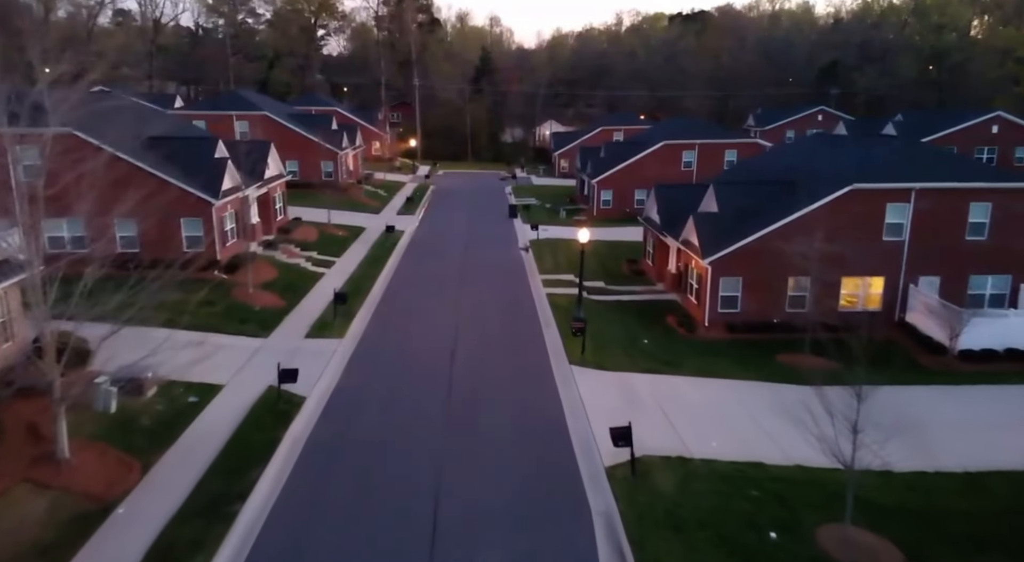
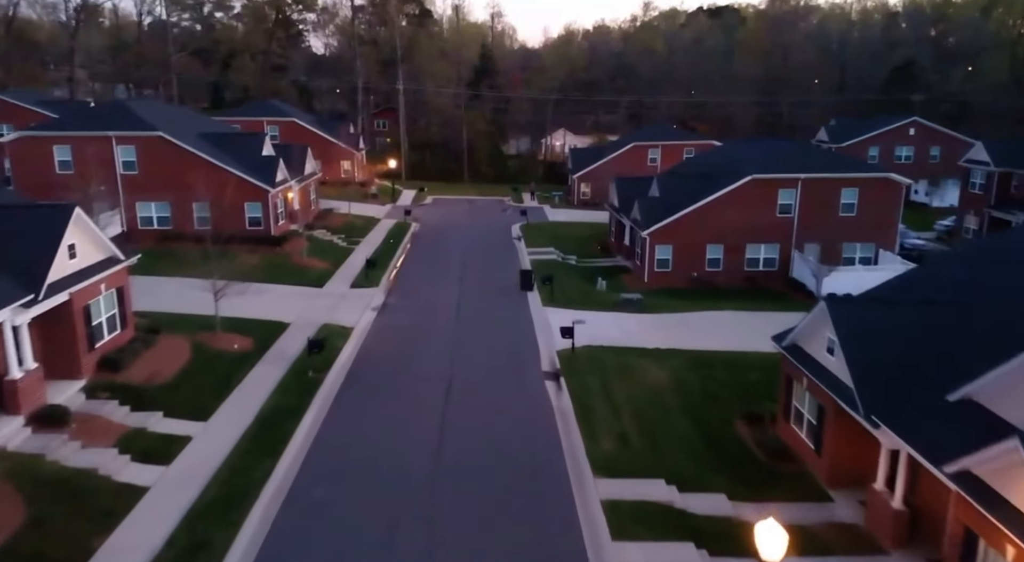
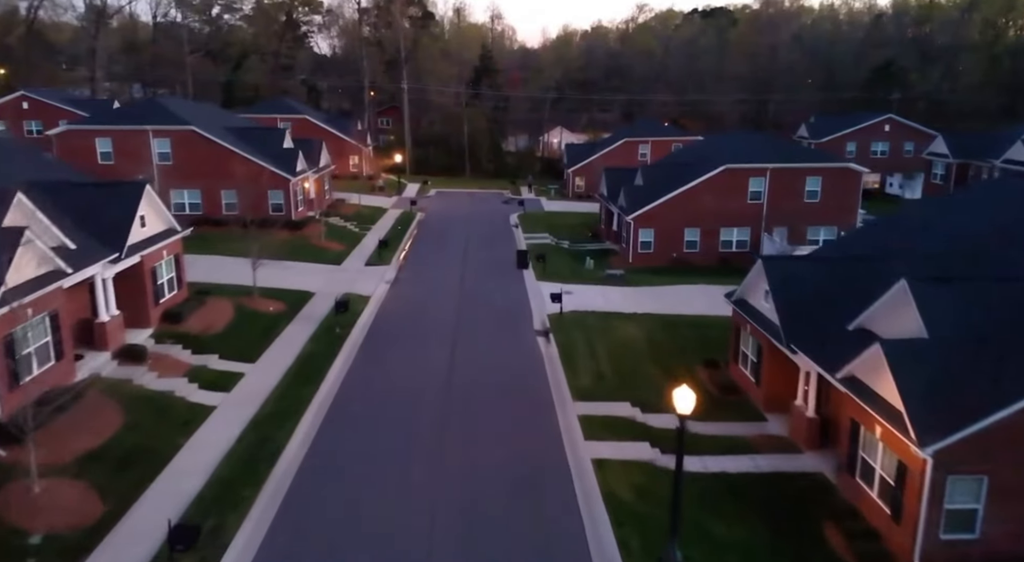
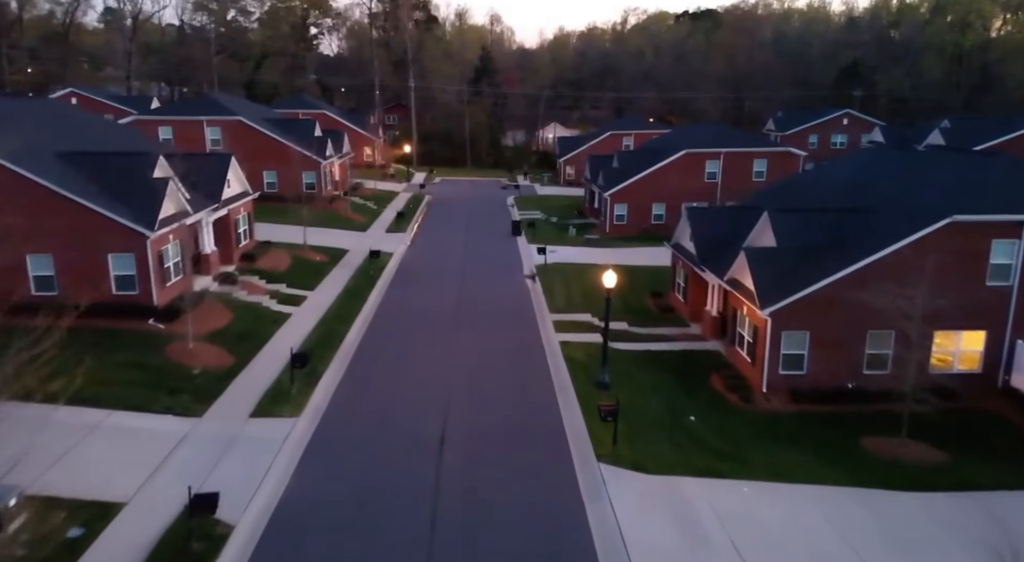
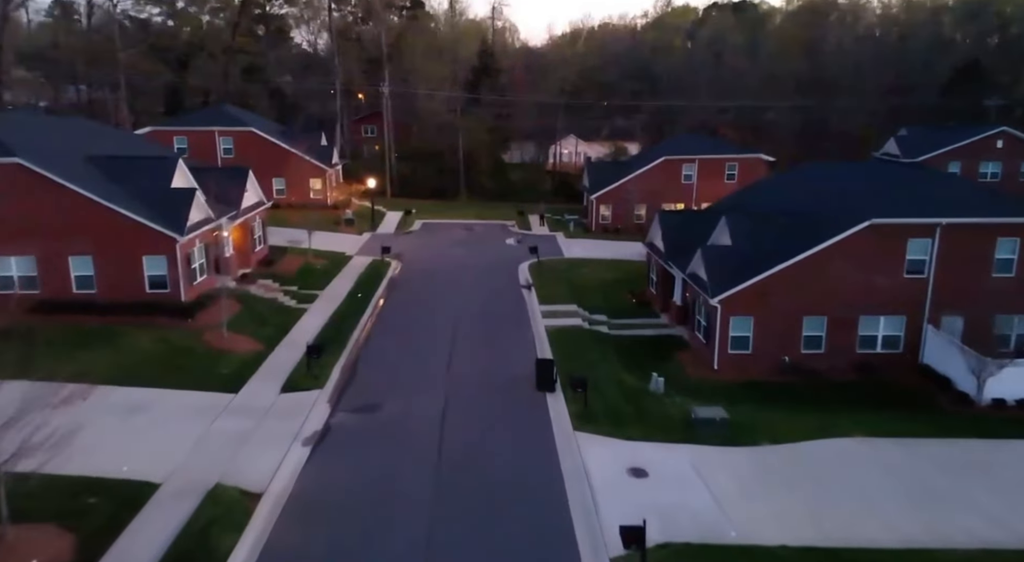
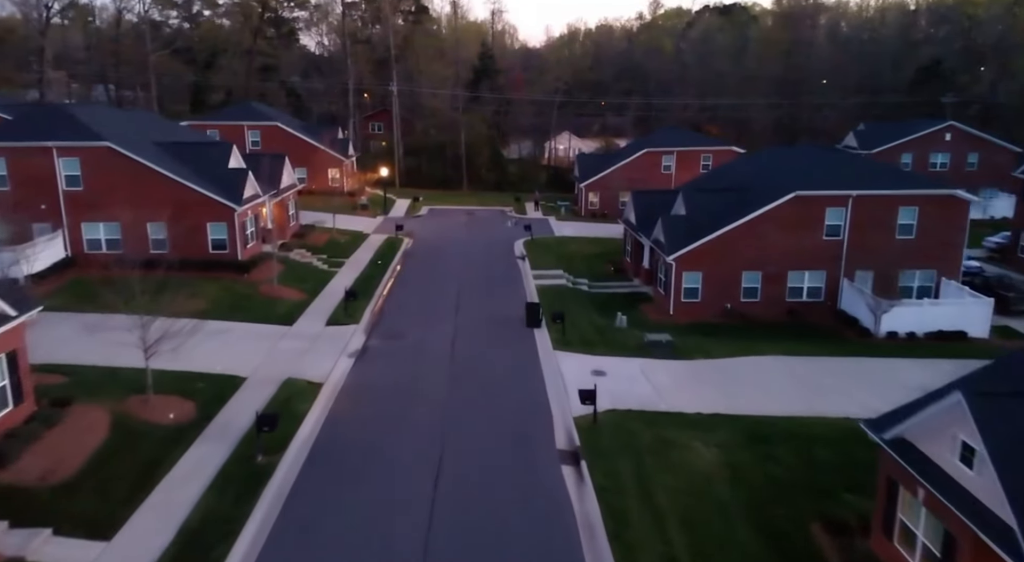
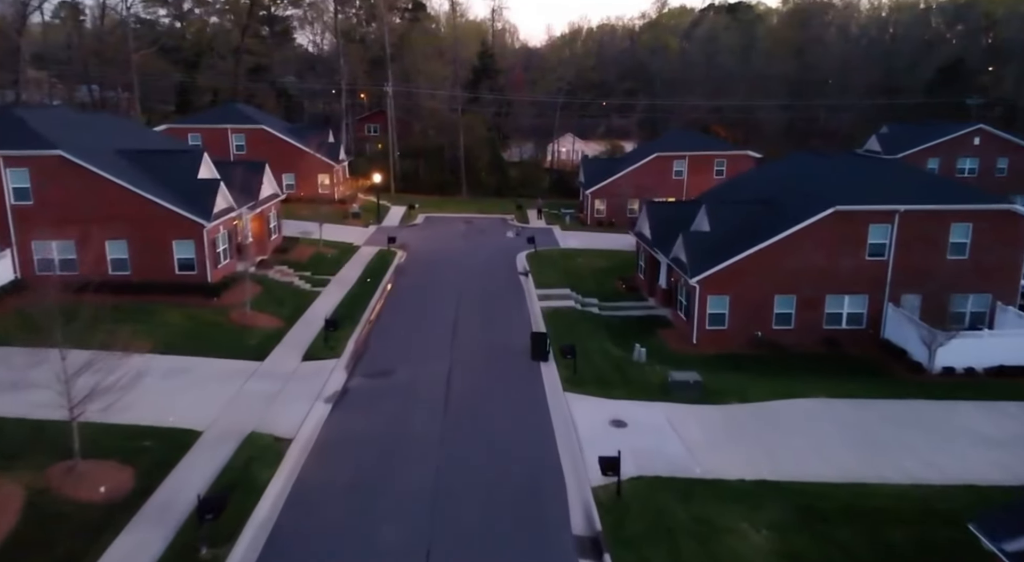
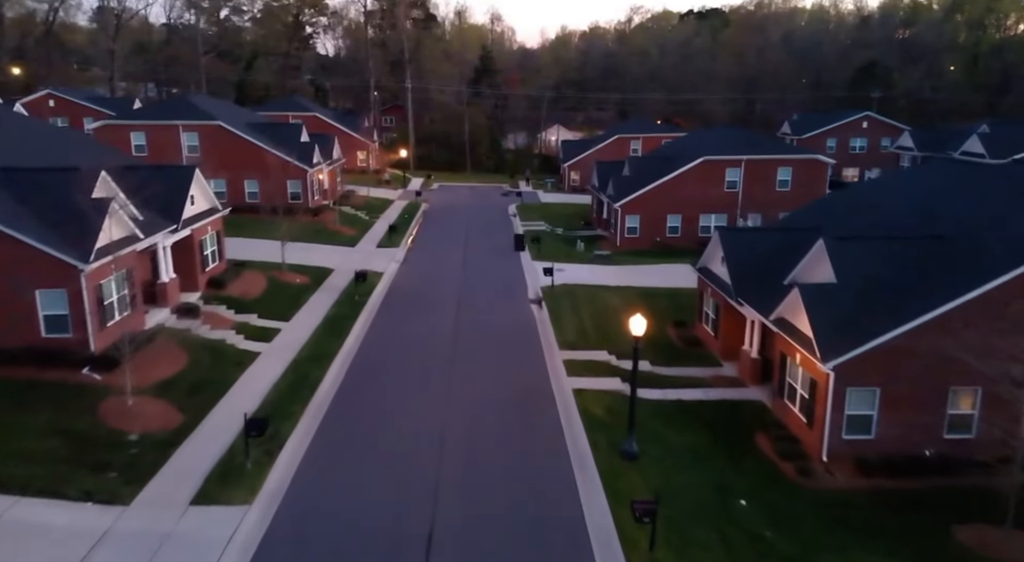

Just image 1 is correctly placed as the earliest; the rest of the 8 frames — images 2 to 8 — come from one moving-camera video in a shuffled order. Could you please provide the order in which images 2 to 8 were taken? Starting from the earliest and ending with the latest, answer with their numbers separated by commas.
4, 8, 3, 2, 6, 7, 5
